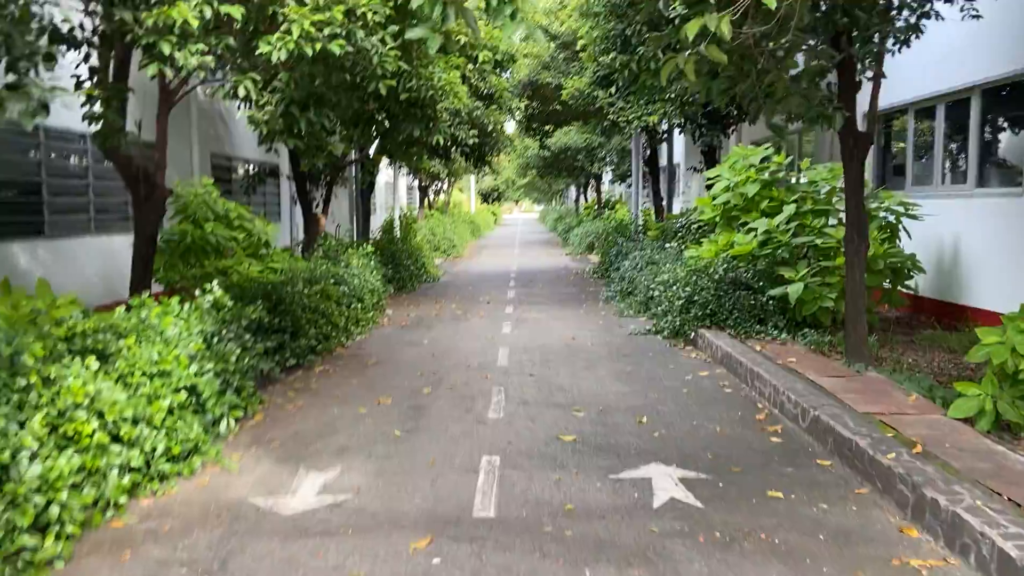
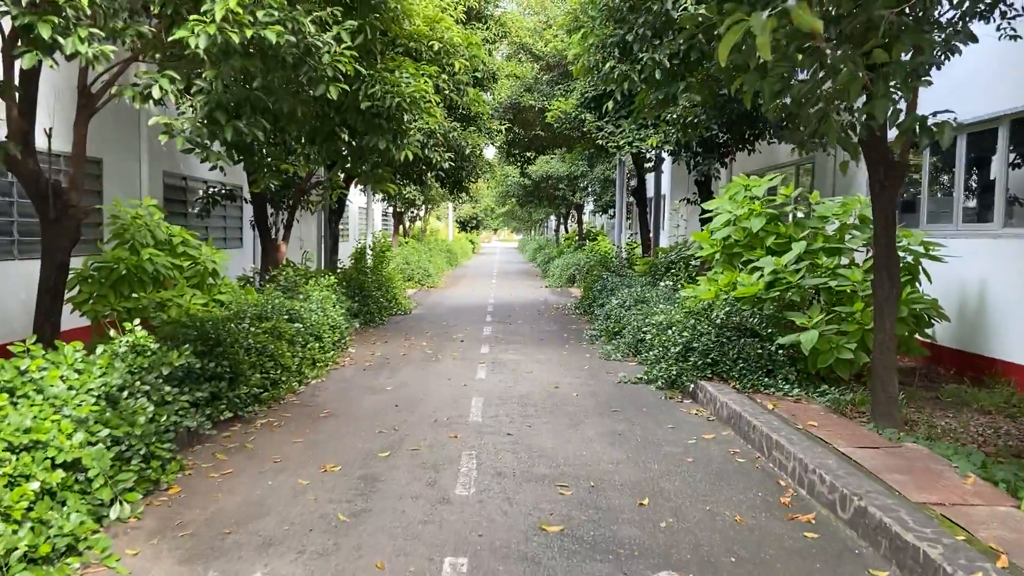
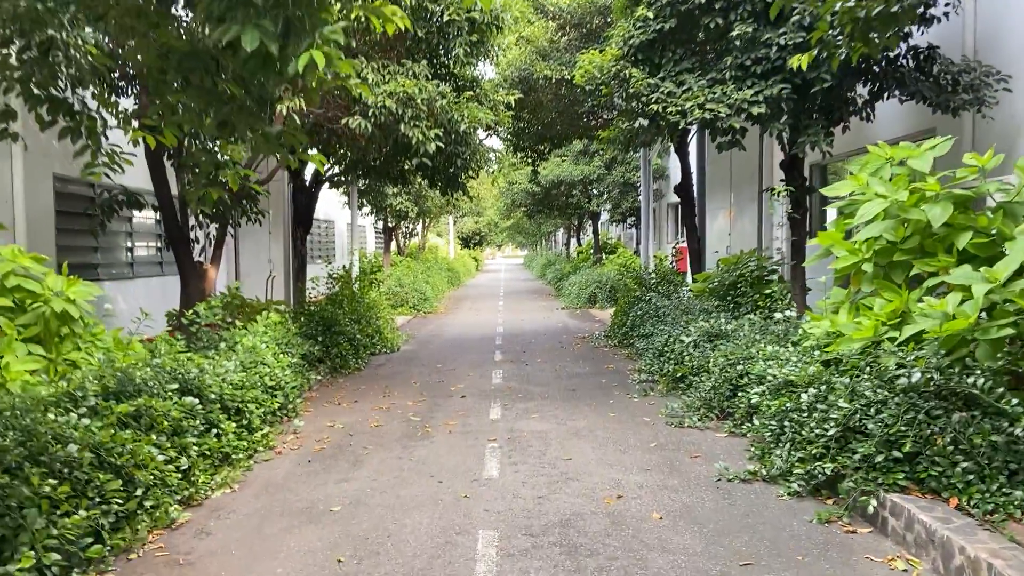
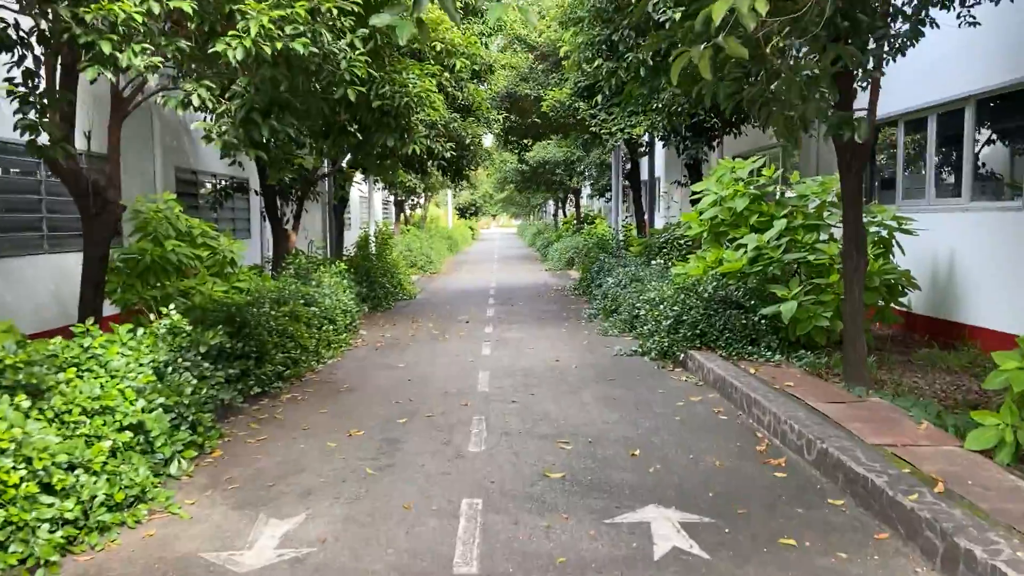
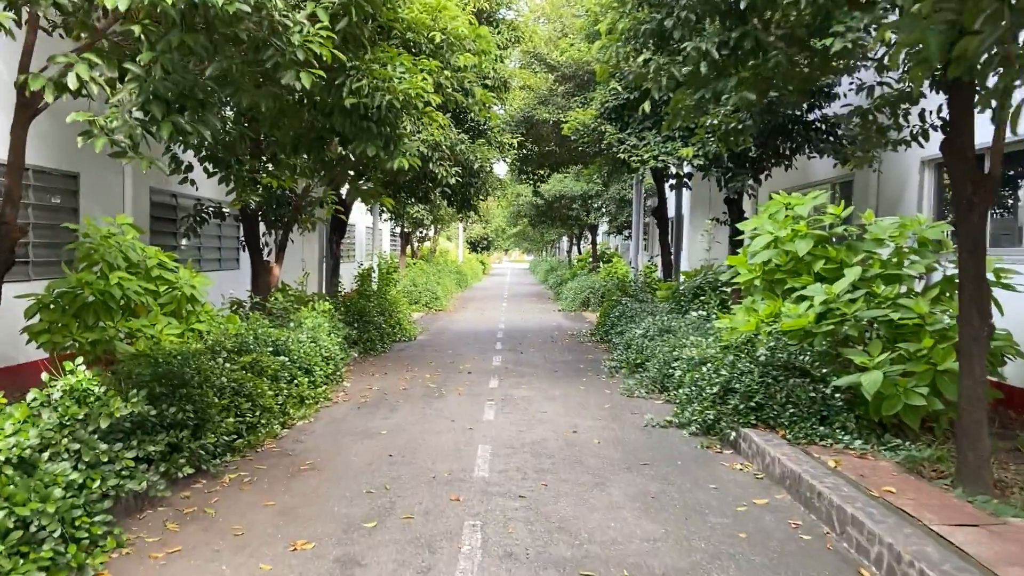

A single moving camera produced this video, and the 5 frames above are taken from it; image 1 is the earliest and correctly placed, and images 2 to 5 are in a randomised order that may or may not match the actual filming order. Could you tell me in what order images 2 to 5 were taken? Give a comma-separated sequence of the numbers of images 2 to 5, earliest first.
4, 2, 5, 3
